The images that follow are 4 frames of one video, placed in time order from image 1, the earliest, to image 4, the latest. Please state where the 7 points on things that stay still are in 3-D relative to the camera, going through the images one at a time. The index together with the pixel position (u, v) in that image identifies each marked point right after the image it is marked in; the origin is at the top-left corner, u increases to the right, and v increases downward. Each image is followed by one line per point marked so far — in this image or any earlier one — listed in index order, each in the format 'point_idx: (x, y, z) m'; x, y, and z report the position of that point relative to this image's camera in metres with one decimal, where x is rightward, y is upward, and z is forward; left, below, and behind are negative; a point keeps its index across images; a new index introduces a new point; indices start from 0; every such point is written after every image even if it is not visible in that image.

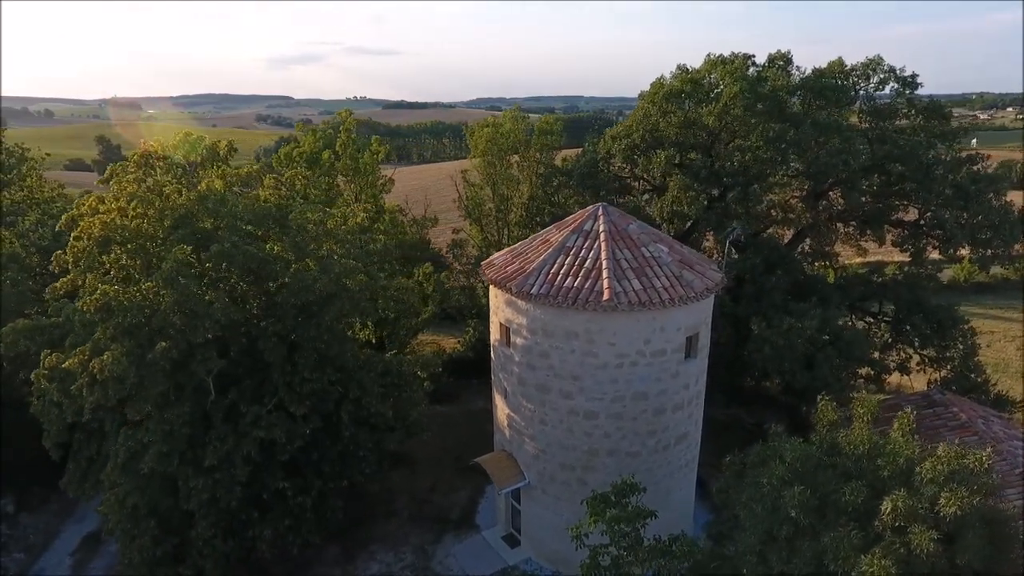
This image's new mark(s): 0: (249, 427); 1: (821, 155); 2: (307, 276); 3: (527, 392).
0: (-5.2, -2.8, +12.8) m
1: (+8.7, +3.8, +18.4) m
2: (-4.4, +0.2, +13.0) m
3: (+0.3, -2.3, +14.3) m
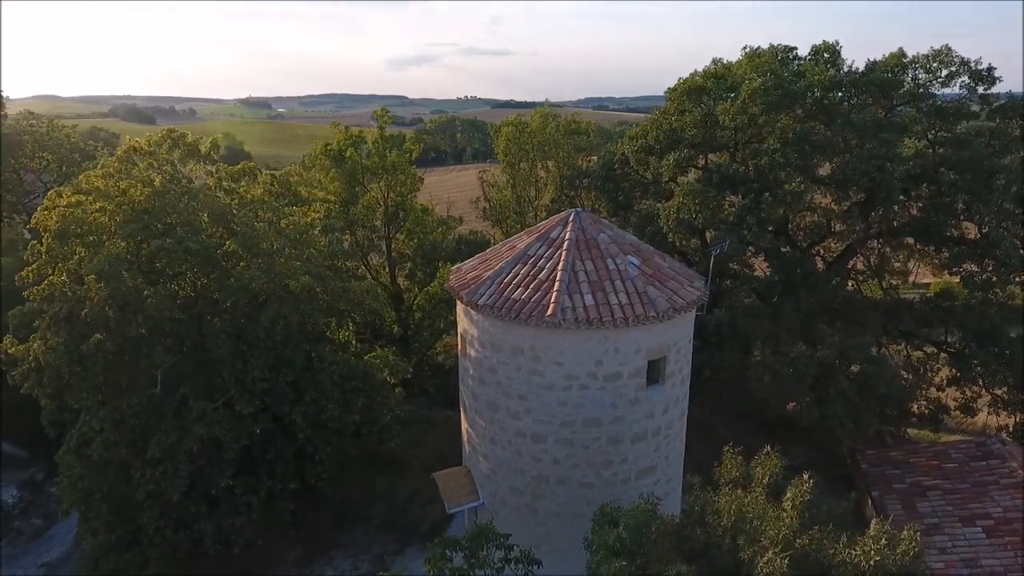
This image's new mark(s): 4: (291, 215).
0: (-6.4, -2.7, +12.9) m
1: (+8.6, +3.2, +16.1) m
2: (-5.4, +0.3, +12.9) m
3: (-0.7, -2.5, +13.4) m
4: (-5.3, +1.8, +15.3) m
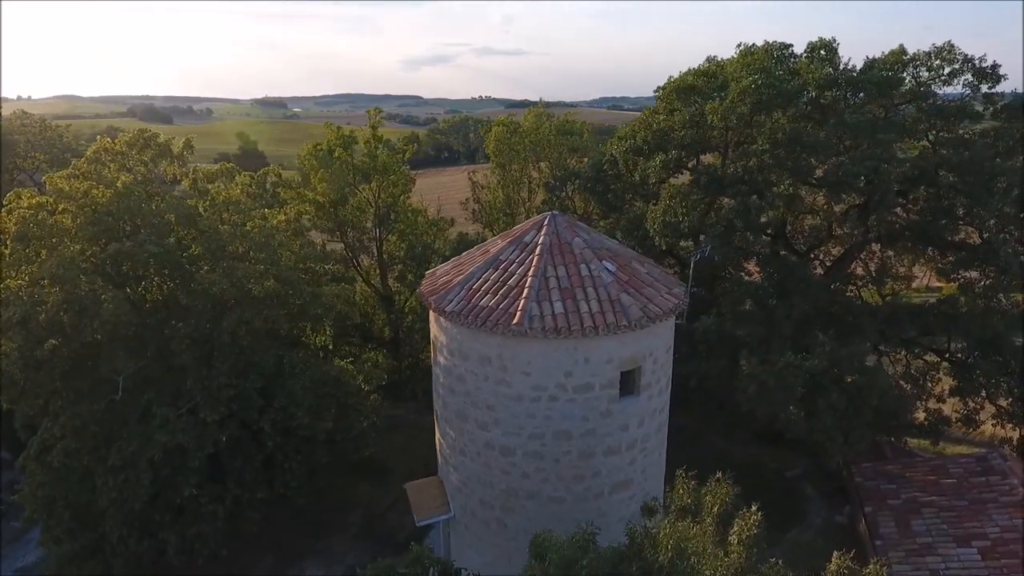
0: (-7.0, -2.8, +12.5) m
1: (+8.1, +3.0, +15.4) m
2: (-6.0, +0.2, +12.5) m
3: (-1.3, -2.6, +12.9) m
4: (-5.8, +1.7, +14.9) m
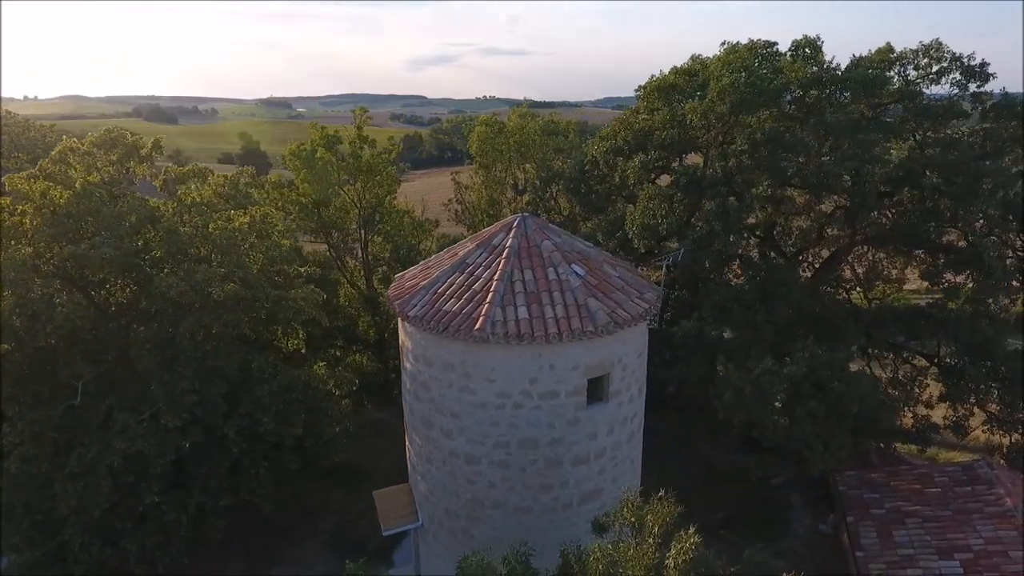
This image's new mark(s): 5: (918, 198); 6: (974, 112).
0: (-7.6, -2.8, +12.3) m
1: (+7.4, +2.9, +15.0) m
2: (-6.6, +0.1, +12.2) m
3: (-1.9, -2.7, +12.6) m
4: (-6.4, +1.6, +14.7) m
5: (+10.1, +2.3, +15.9) m
6: (+11.8, +4.5, +16.3) m
